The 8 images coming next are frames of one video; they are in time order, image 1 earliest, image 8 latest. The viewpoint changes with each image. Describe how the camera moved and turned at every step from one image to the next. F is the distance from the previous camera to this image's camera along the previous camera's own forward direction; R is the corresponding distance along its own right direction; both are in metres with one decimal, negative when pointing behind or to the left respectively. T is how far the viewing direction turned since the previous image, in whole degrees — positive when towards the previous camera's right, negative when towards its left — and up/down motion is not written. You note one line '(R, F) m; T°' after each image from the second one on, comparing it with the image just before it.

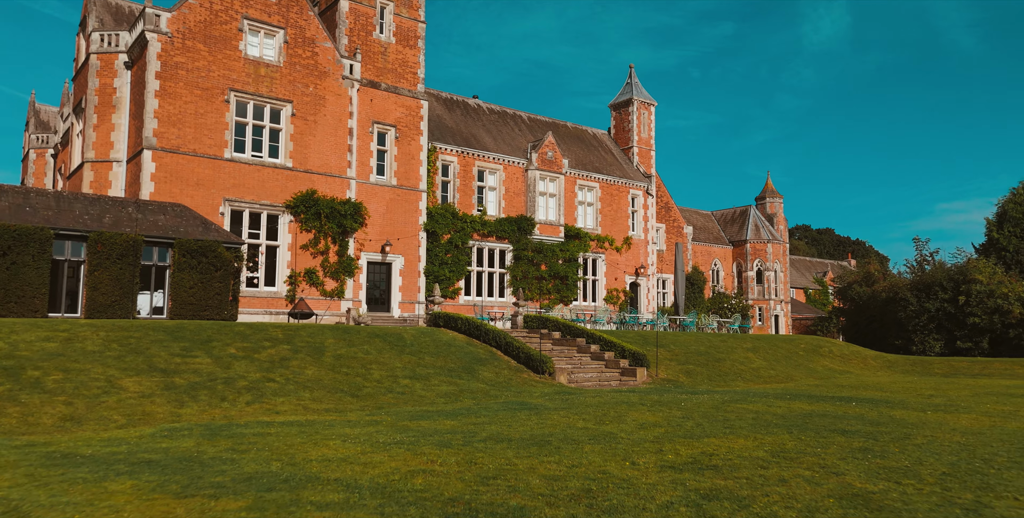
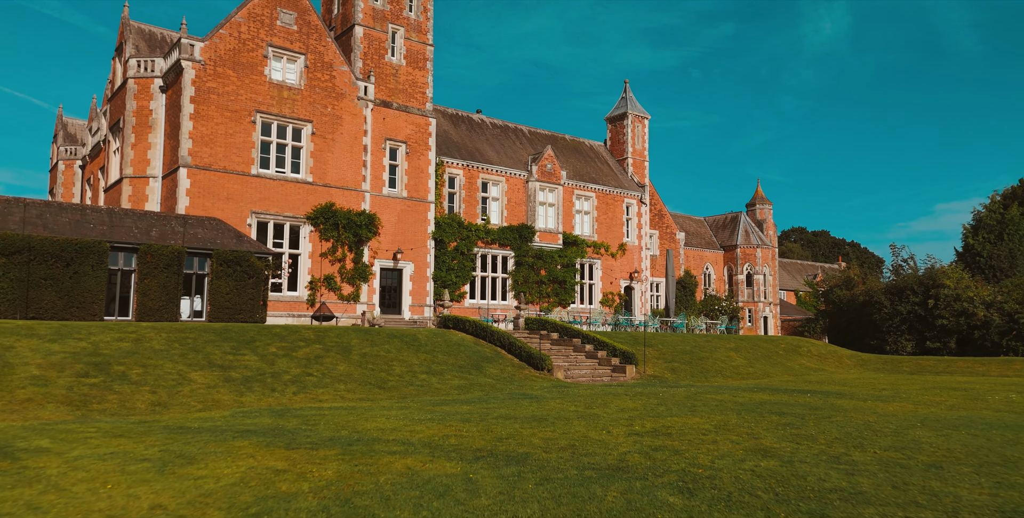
(-0.1, -2.2) m; 0°
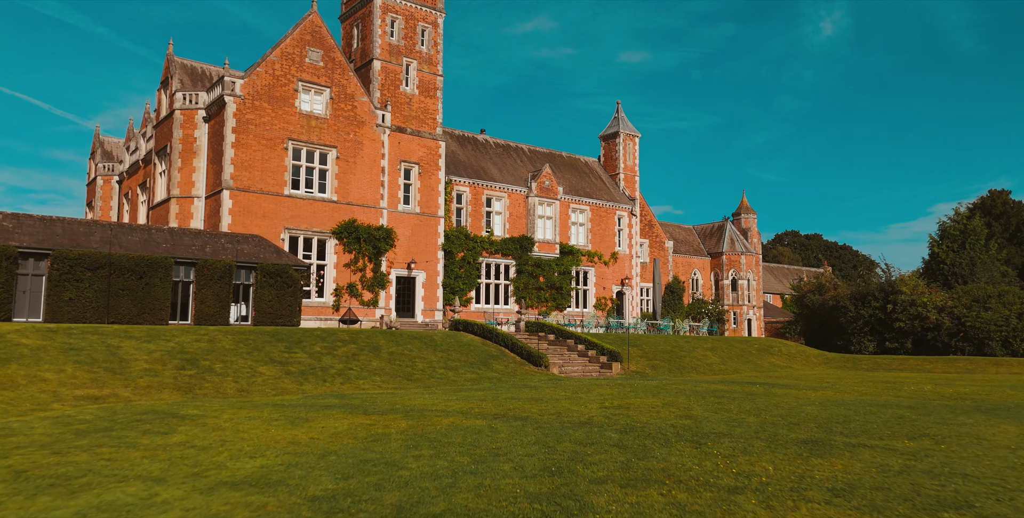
(-0.1, -3.5) m; 0°
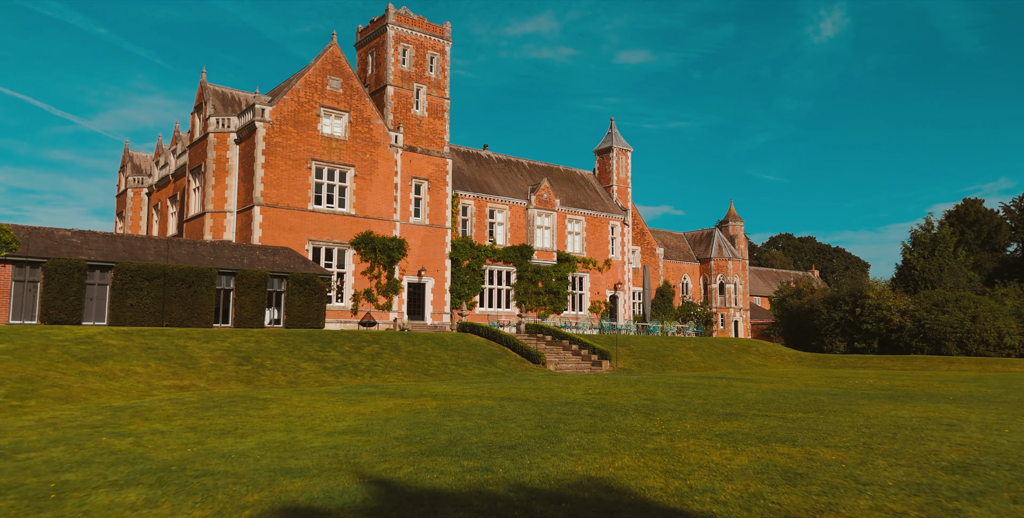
(-0.1, -3.3) m; 0°
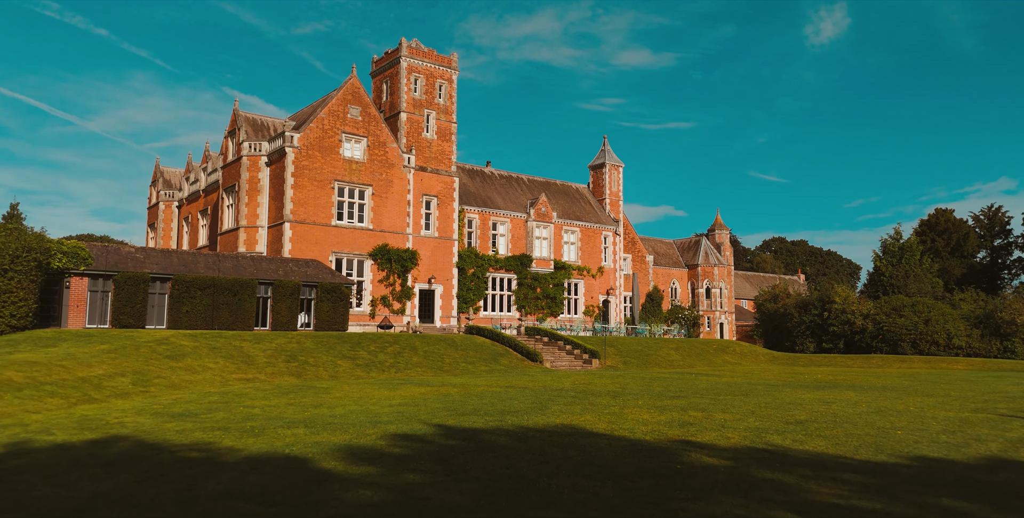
(-0.1, -4.0) m; 0°
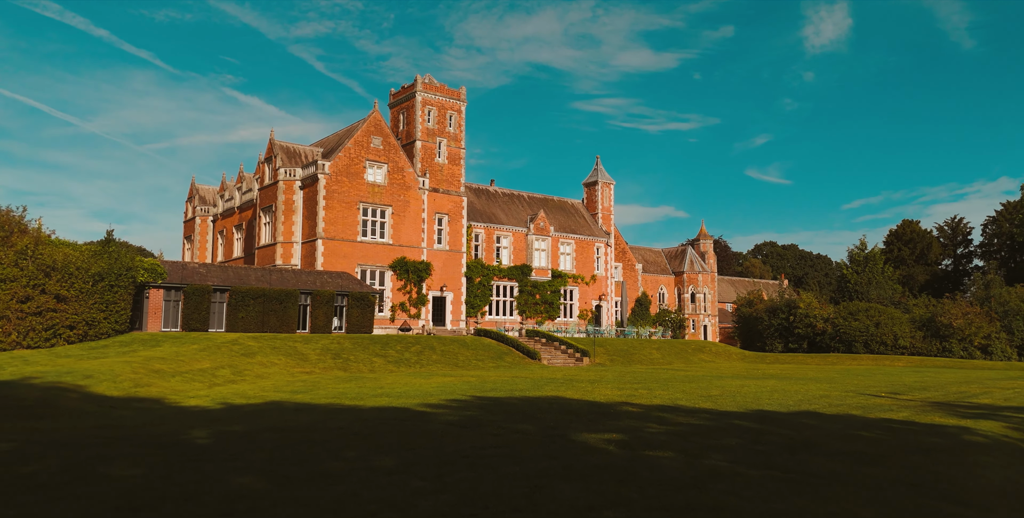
(-0.2, -5.5) m; 0°
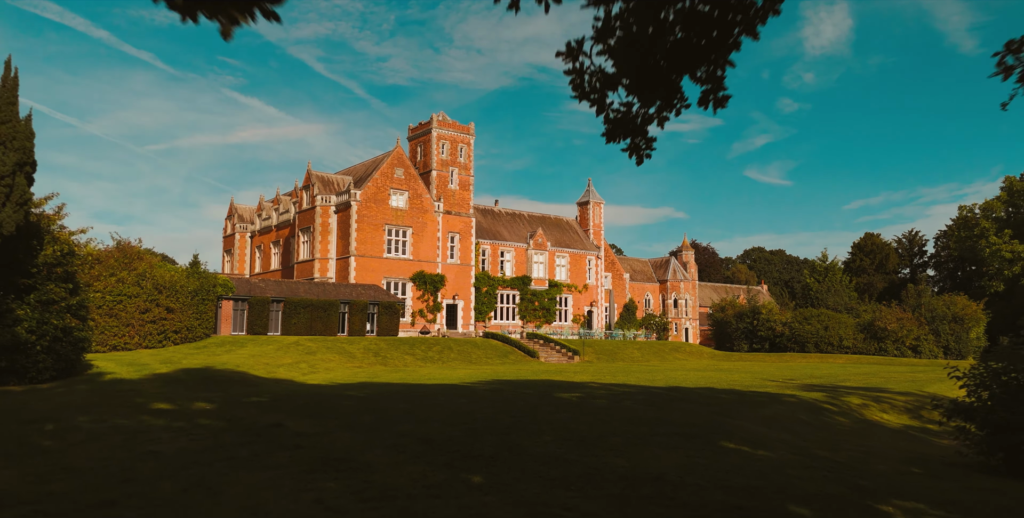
(-0.3, -7.6) m; 0°
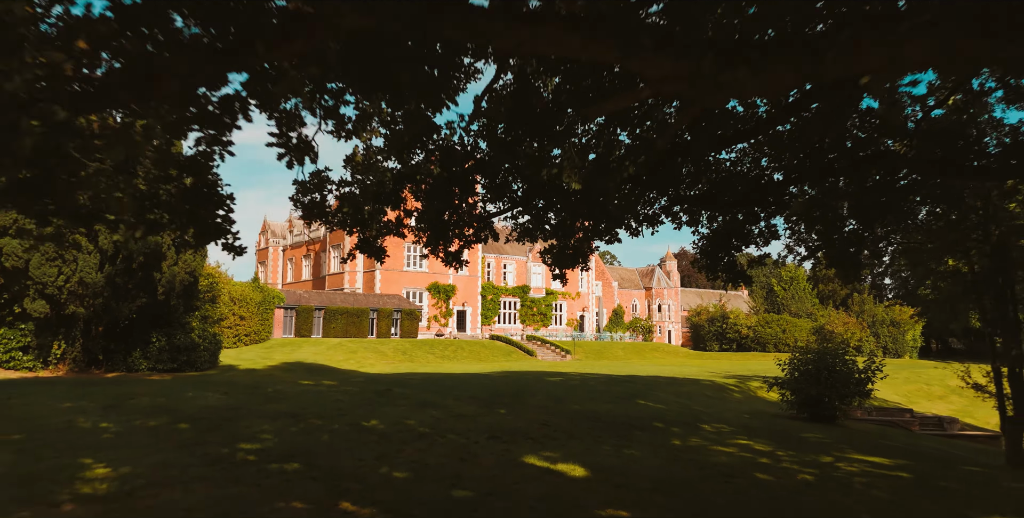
(-0.3, -8.4) m; 0°
